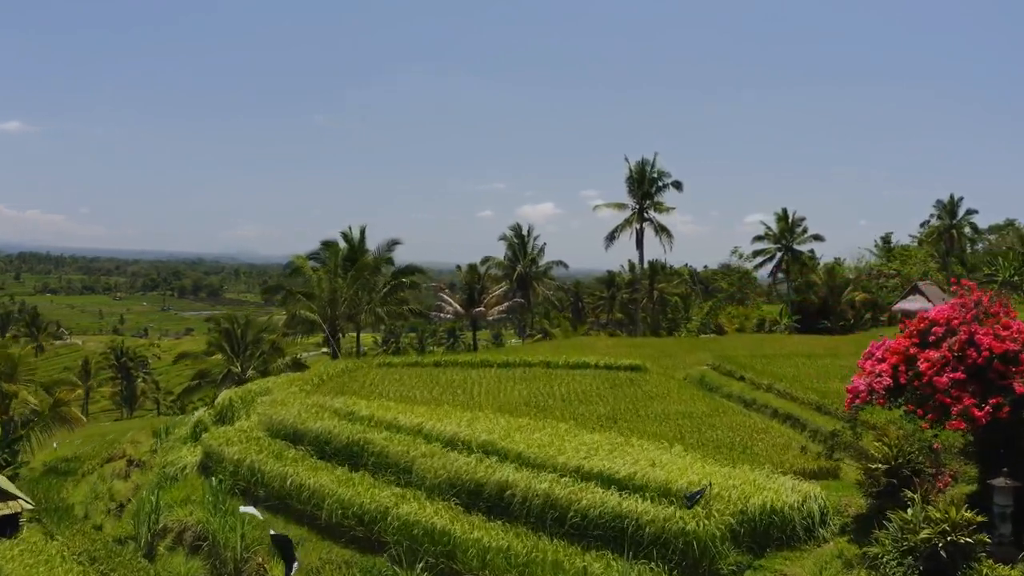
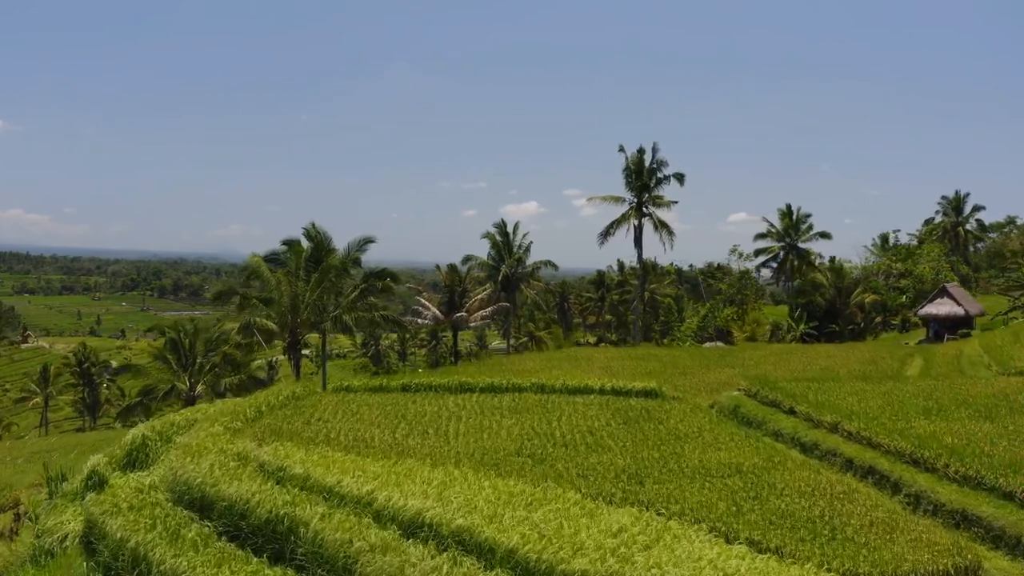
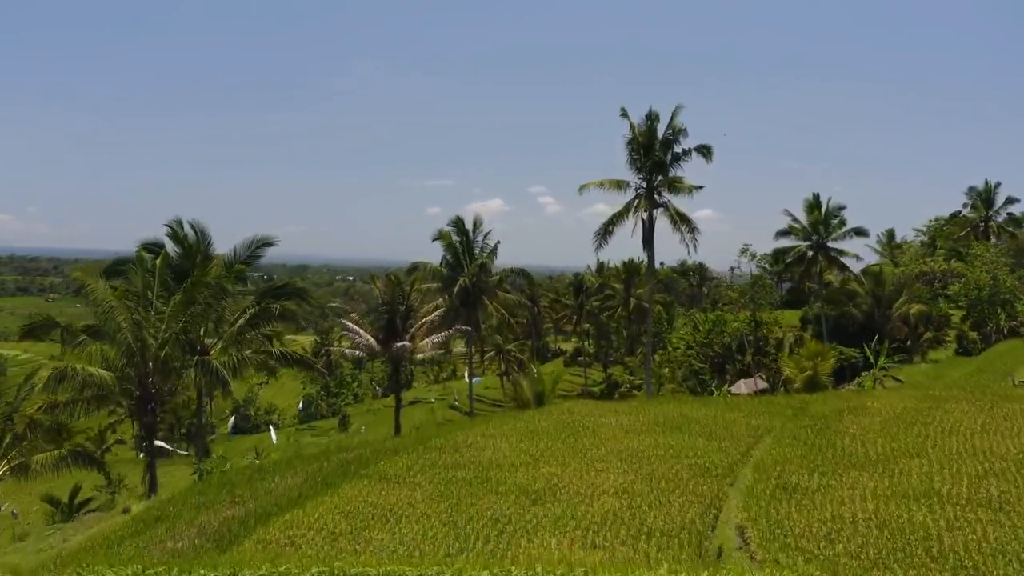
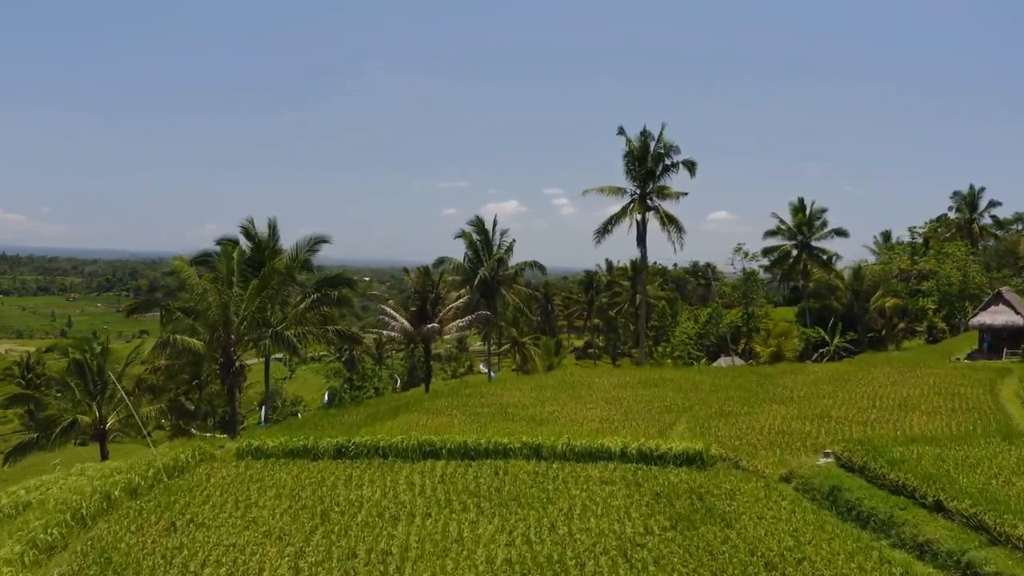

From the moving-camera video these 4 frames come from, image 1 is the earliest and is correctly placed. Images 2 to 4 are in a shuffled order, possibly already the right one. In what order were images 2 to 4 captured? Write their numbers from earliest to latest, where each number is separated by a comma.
2, 4, 3
